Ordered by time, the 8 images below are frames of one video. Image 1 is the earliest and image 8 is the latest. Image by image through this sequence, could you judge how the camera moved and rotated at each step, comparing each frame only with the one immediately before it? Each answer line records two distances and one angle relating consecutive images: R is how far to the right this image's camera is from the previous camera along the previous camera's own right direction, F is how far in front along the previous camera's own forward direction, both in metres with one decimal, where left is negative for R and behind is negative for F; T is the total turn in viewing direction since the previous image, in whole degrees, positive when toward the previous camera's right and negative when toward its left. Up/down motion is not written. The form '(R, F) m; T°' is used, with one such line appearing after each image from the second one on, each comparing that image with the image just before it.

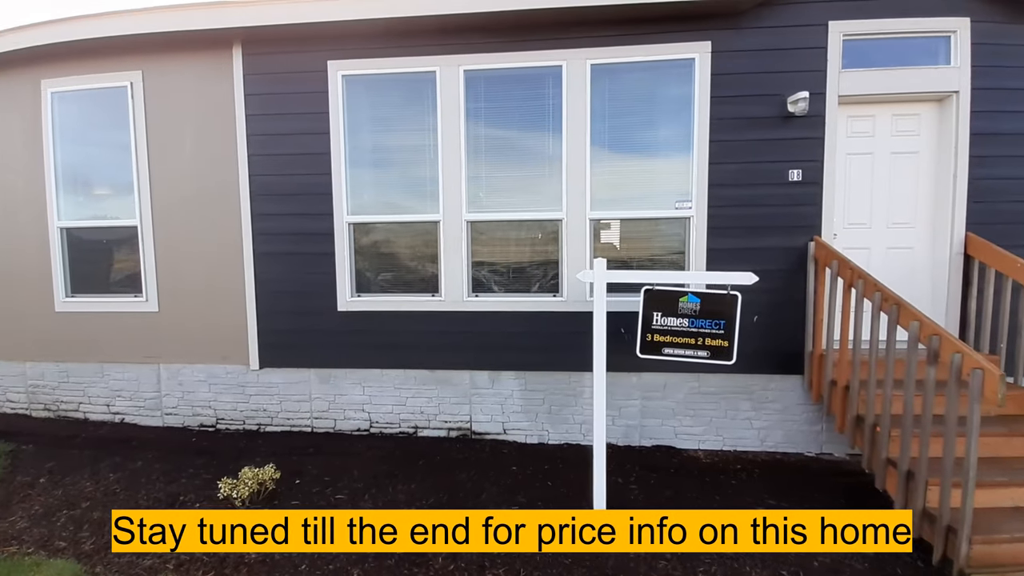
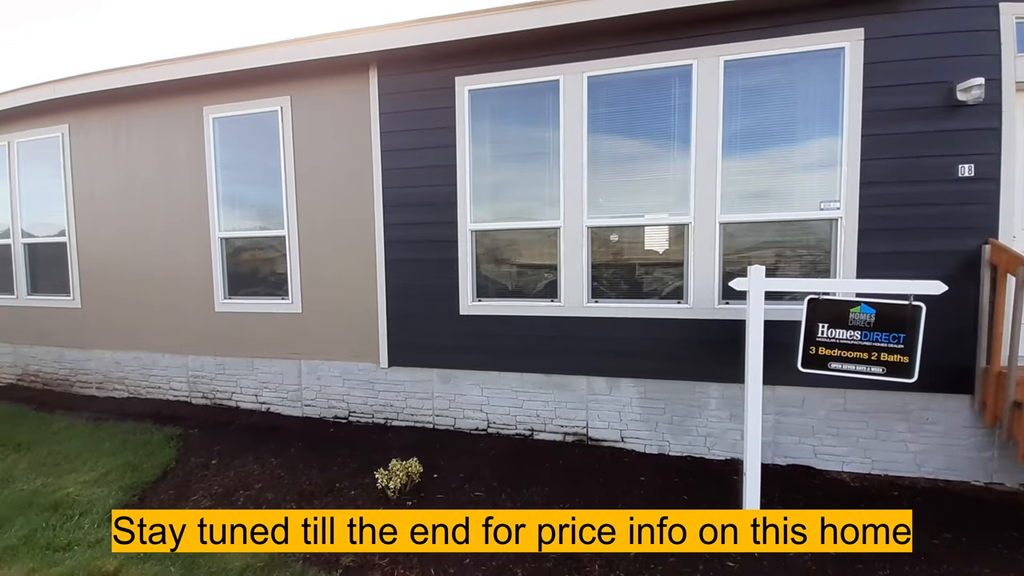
(-0.6, -0.1) m; -8°
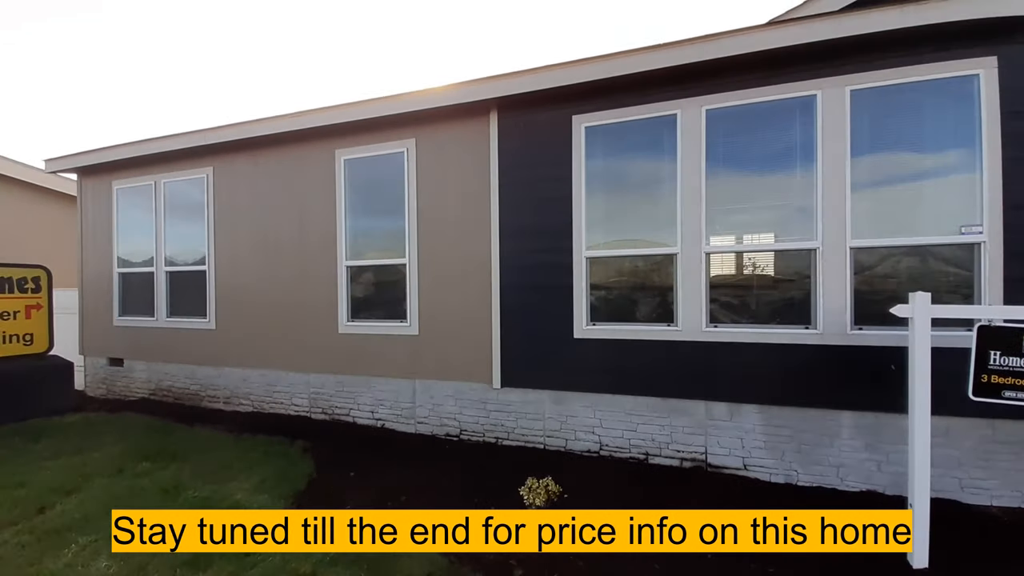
(-0.9, -0.2) m; -5°
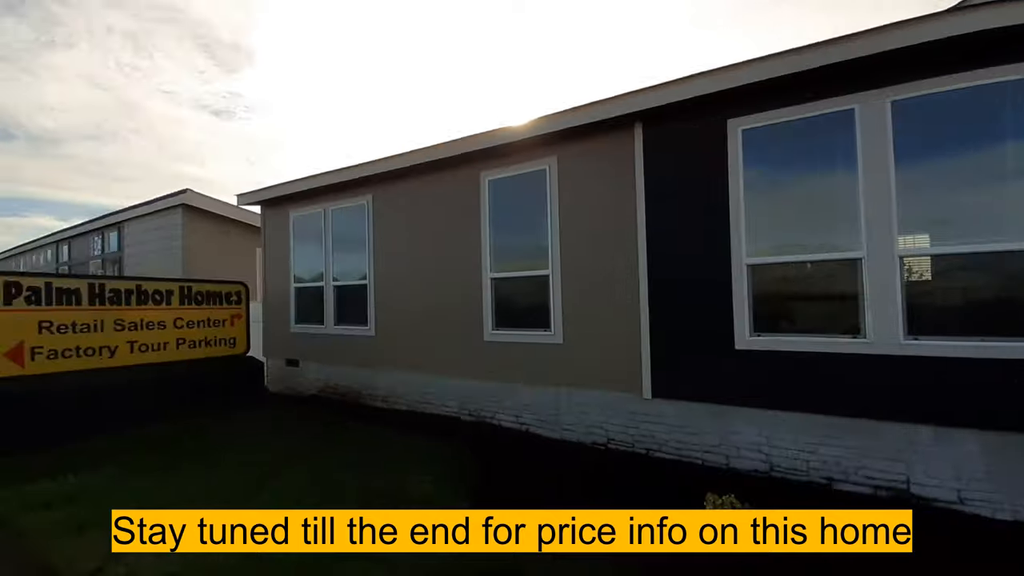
(-0.7, -0.2) m; -12°
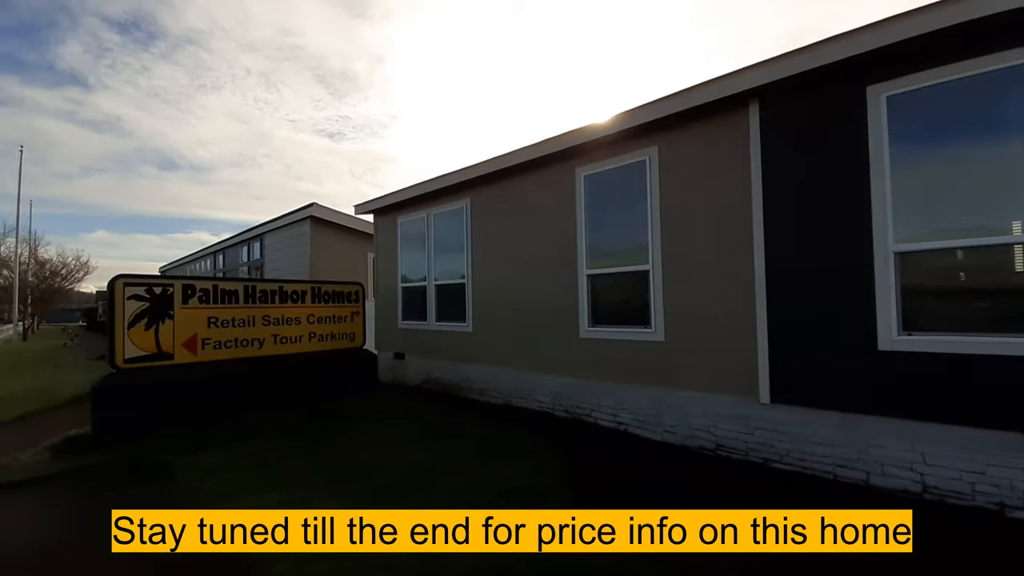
(-0.1, 0.0) m; -12°
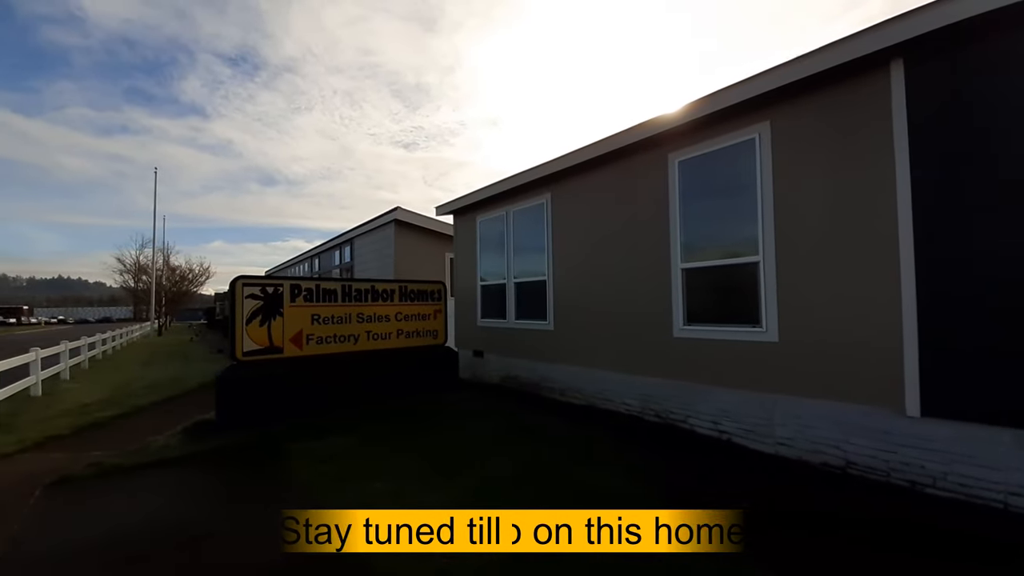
(-0.3, +0.1) m; -9°
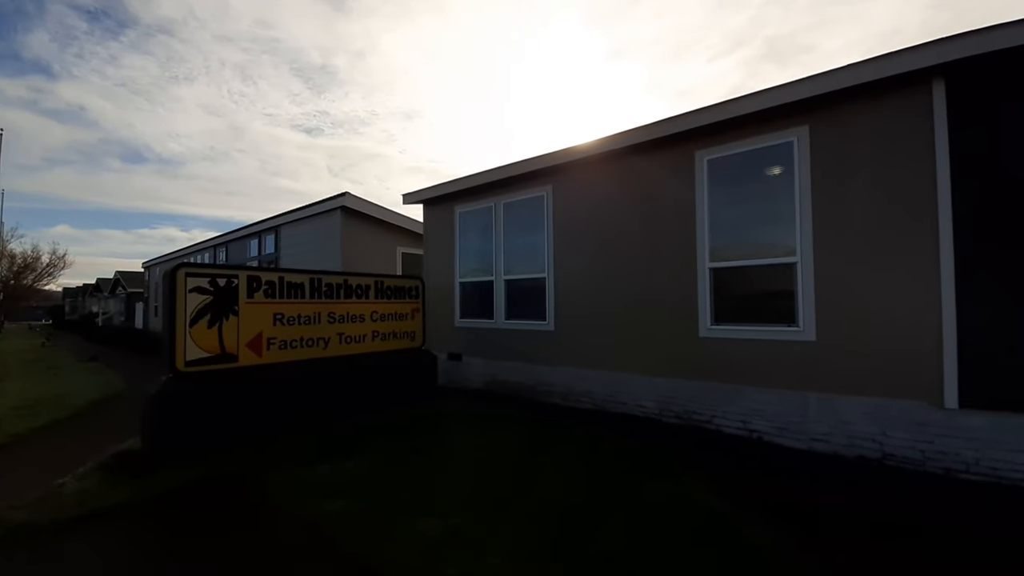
(-1.4, +0.7) m; +12°
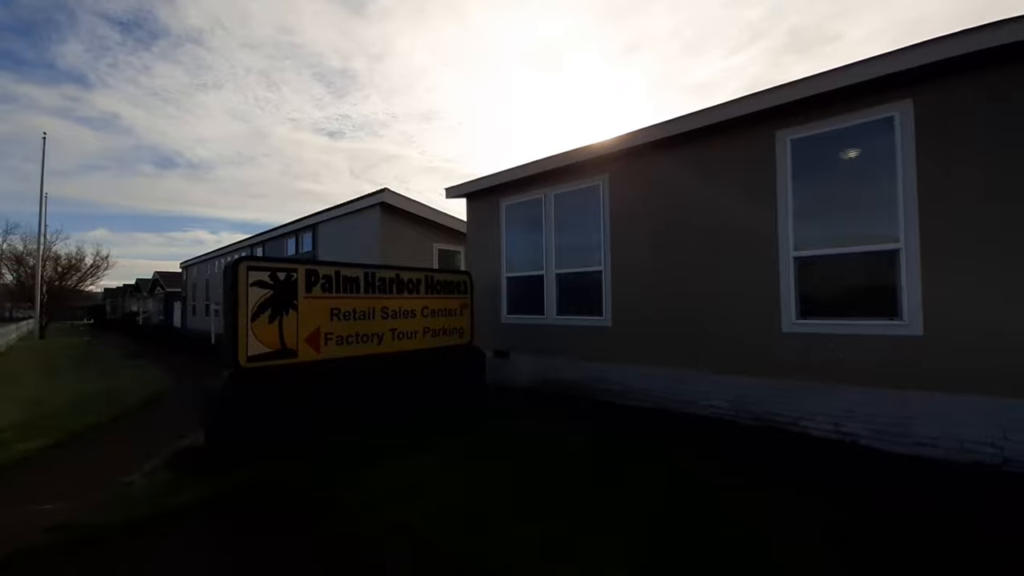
(-0.6, +0.2) m; -3°
